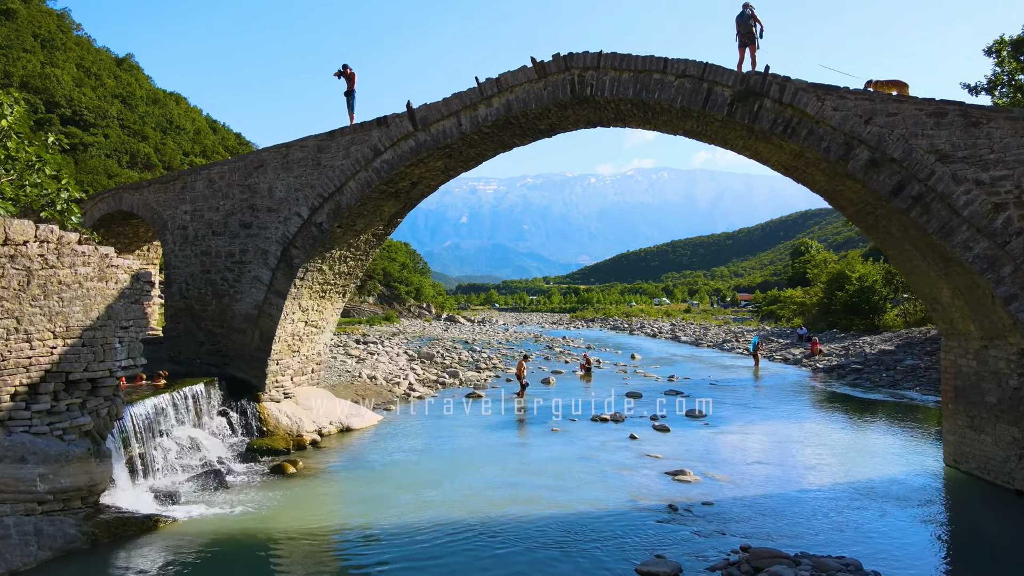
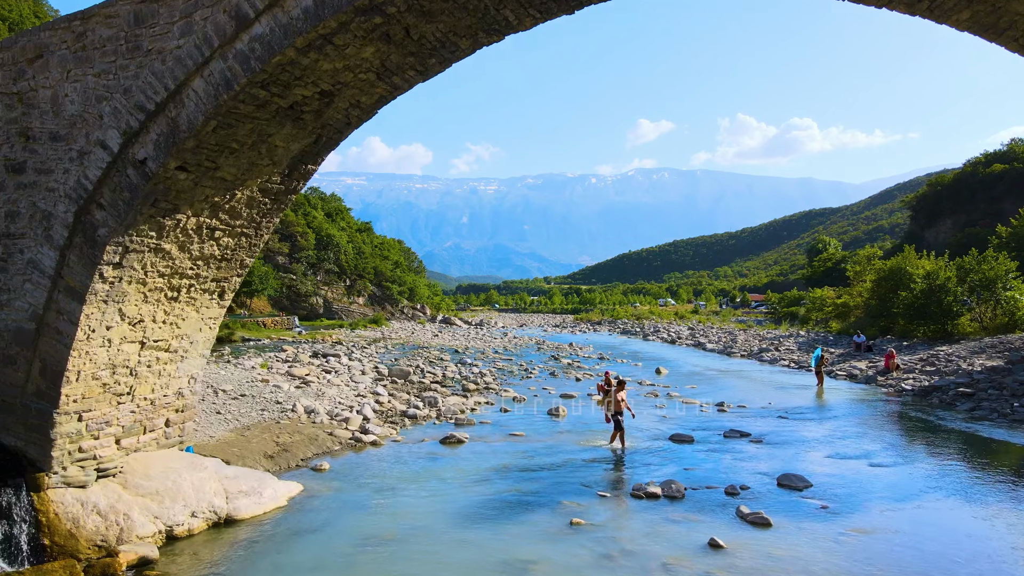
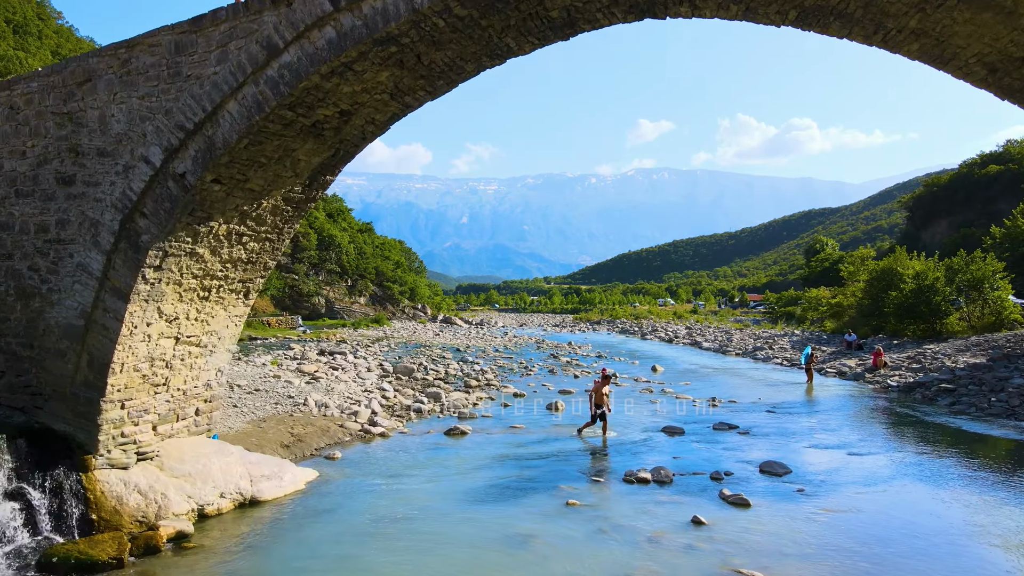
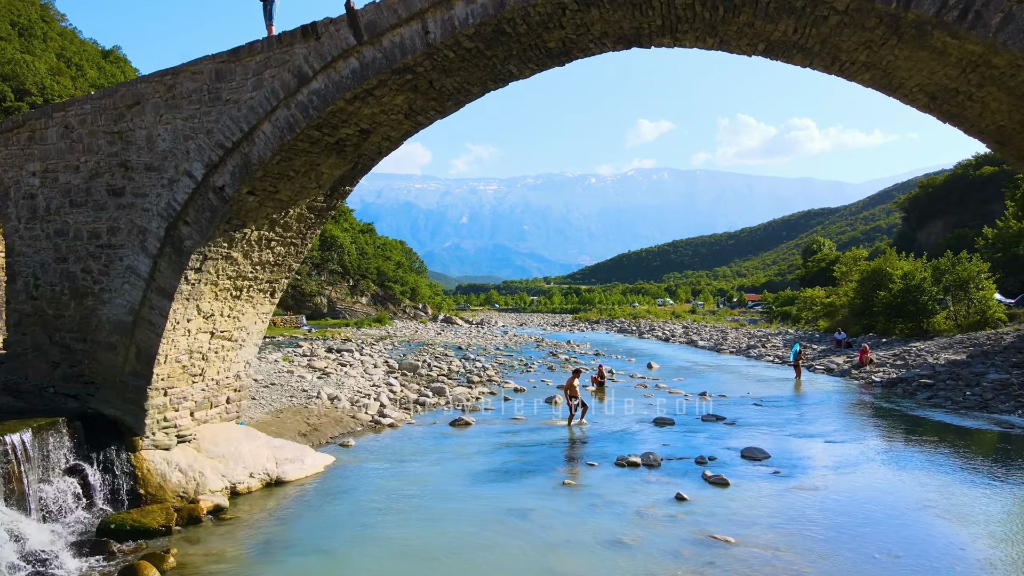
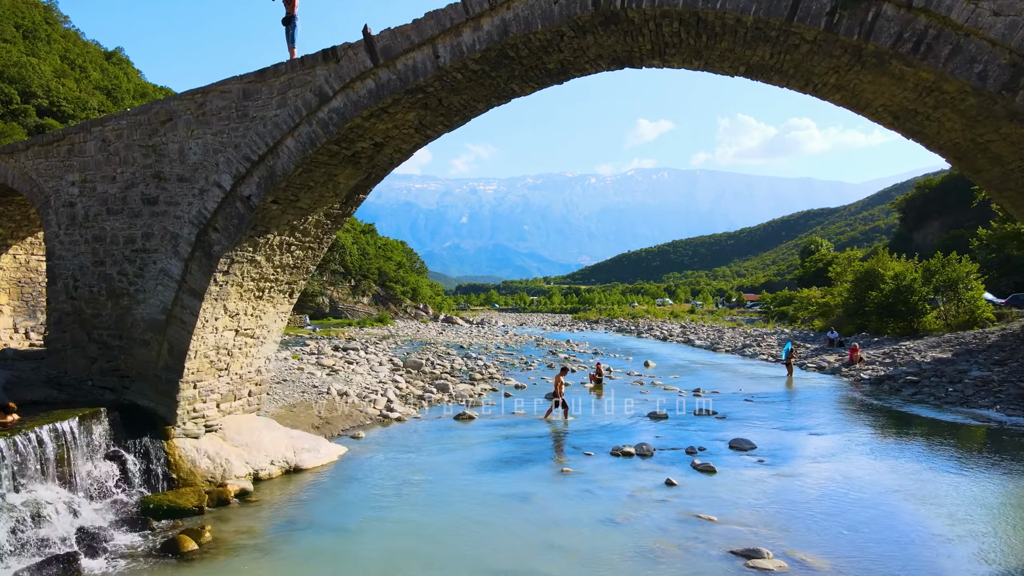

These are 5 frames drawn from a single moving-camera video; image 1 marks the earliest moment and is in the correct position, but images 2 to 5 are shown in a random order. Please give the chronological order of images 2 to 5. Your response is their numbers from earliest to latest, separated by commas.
5, 4, 3, 2
